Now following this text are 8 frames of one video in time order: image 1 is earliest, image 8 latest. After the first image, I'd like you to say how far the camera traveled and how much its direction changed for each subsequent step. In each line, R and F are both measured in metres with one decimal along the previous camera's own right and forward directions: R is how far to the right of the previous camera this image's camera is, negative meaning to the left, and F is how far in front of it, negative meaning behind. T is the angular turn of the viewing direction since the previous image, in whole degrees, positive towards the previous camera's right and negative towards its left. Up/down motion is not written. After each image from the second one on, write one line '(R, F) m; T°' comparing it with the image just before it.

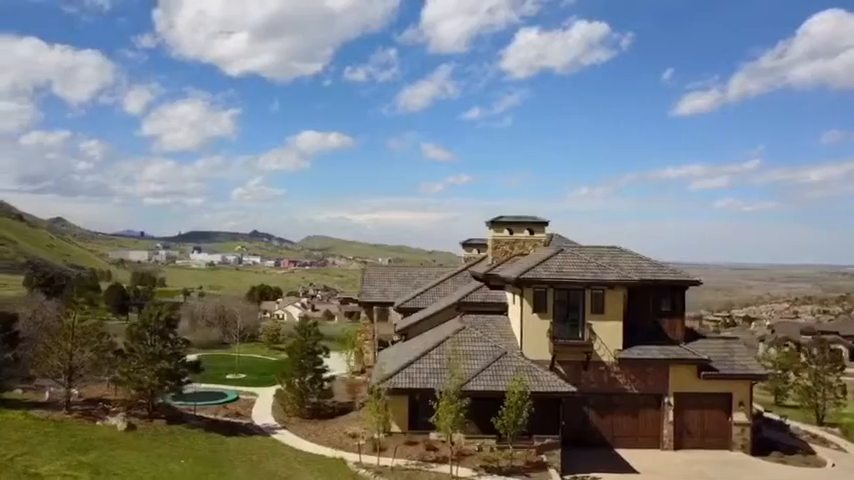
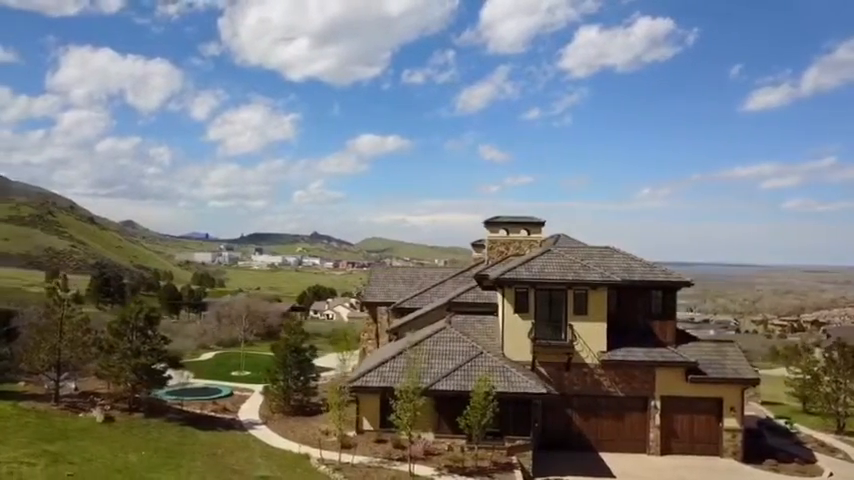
(+3.3, 0.0) m; -5°
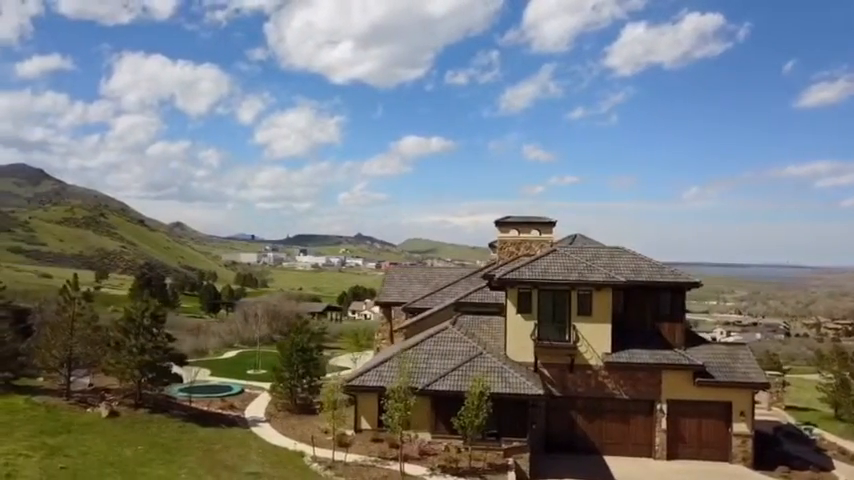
(+1.7, 0.0) m; -3°
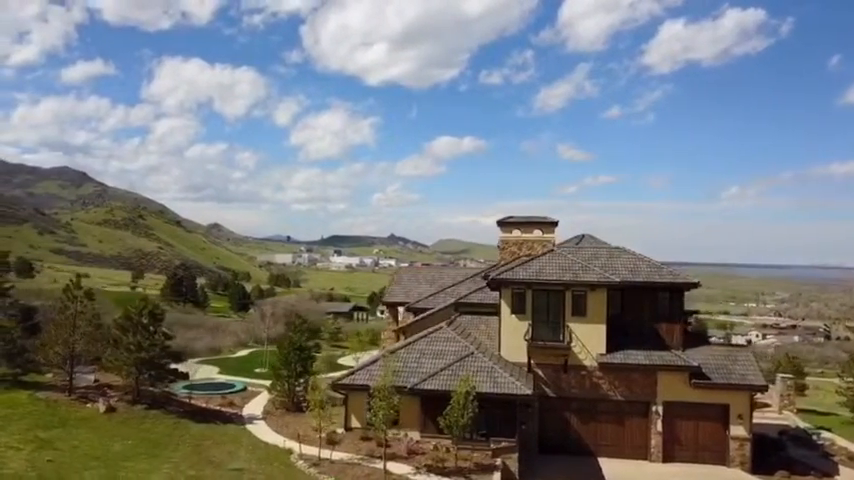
(+1.7, -0.1) m; -3°
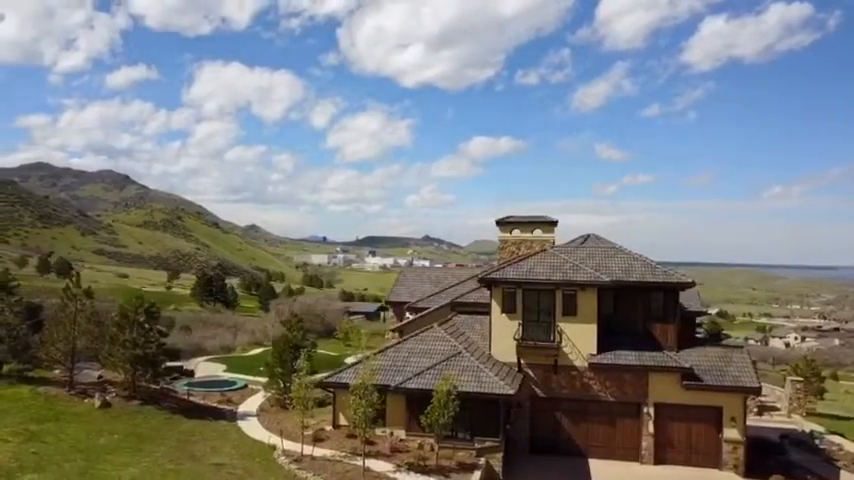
(+1.9, -0.1) m; -3°
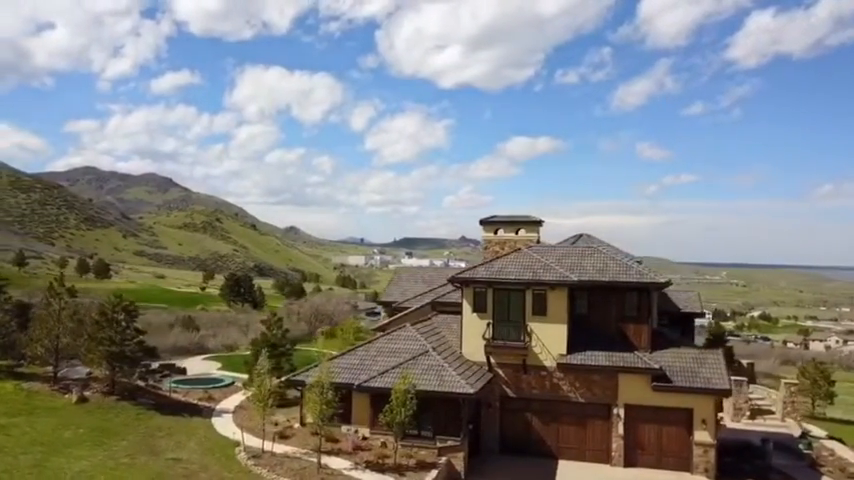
(+2.8, 0.0) m; -3°
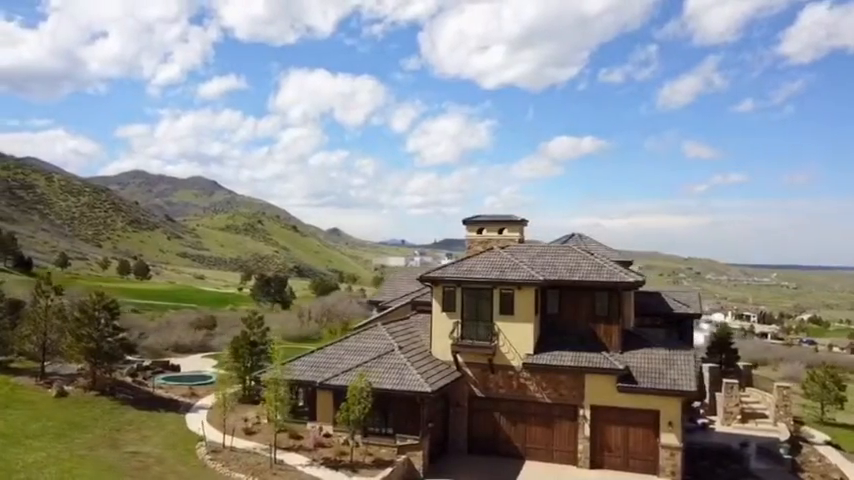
(+3.1, 0.0) m; -3°
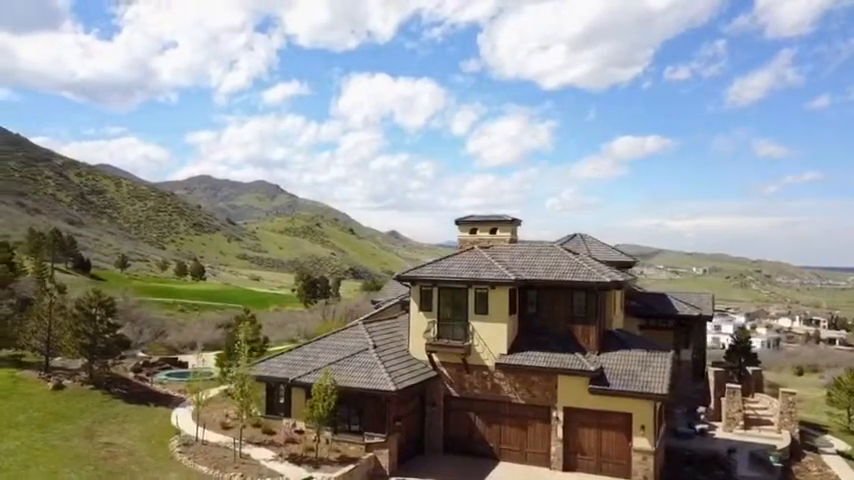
(+3.4, 0.0) m; -5°
